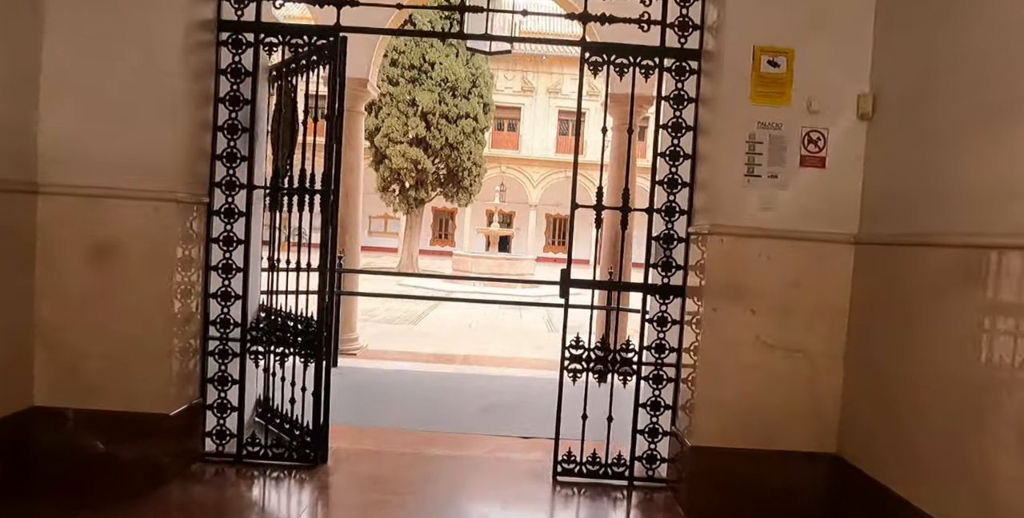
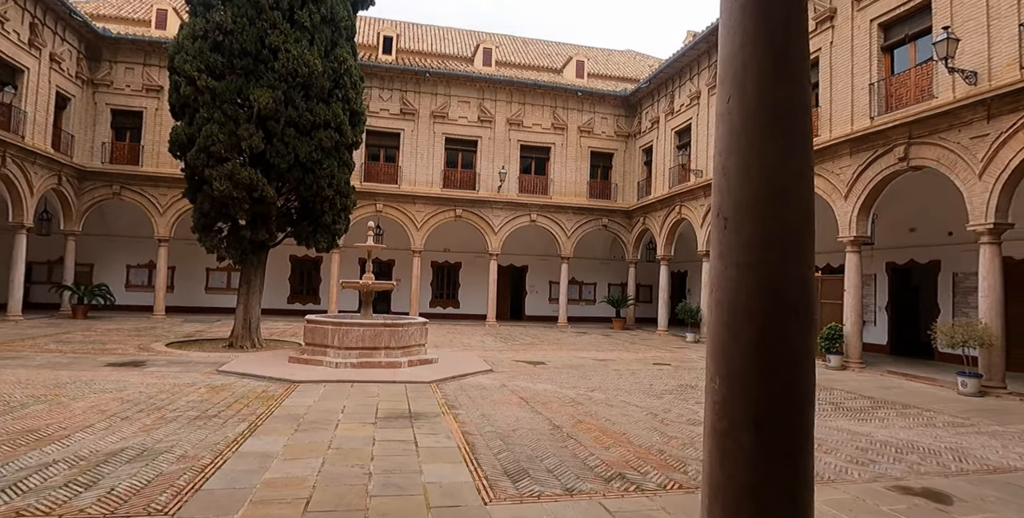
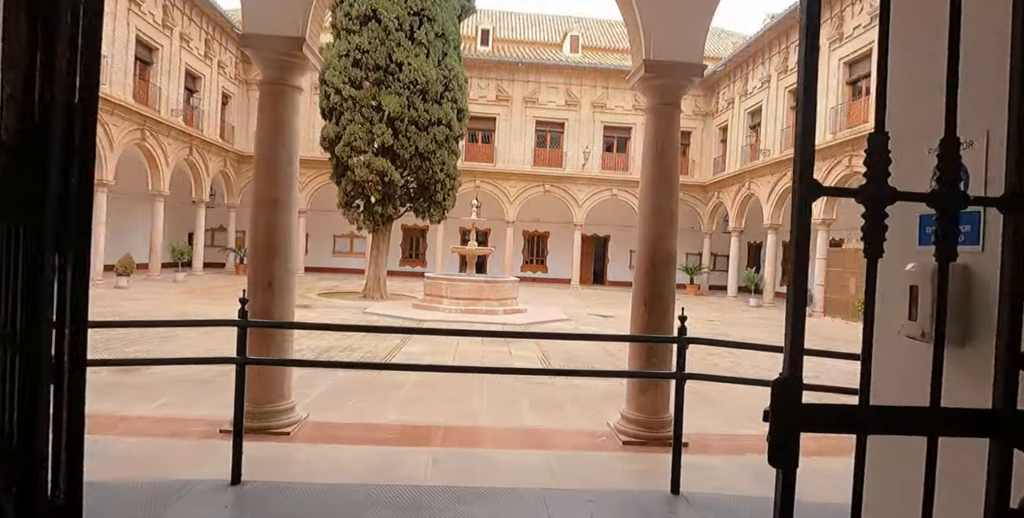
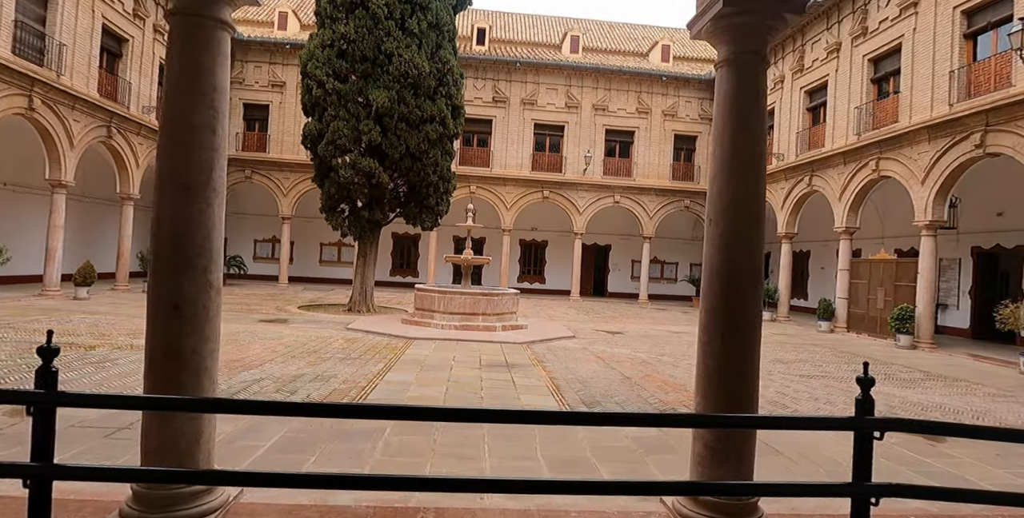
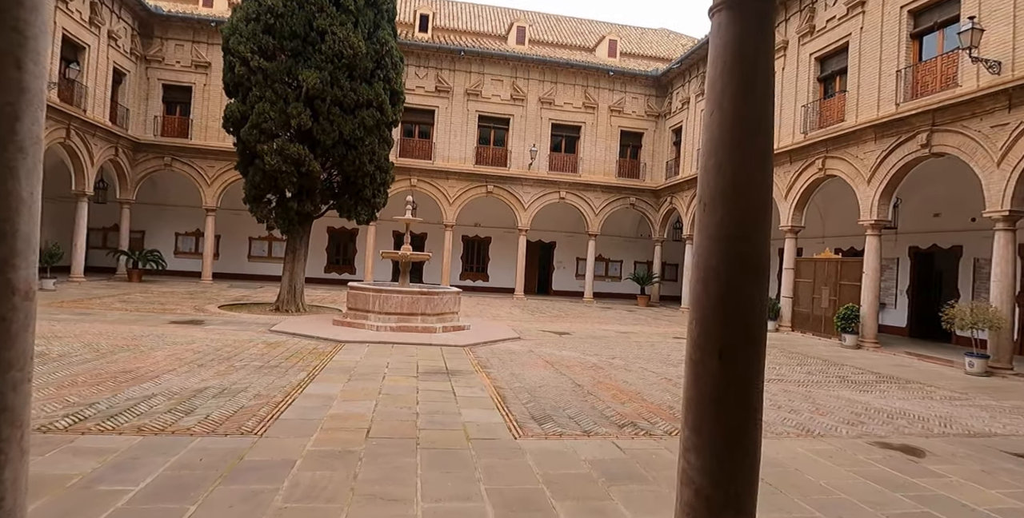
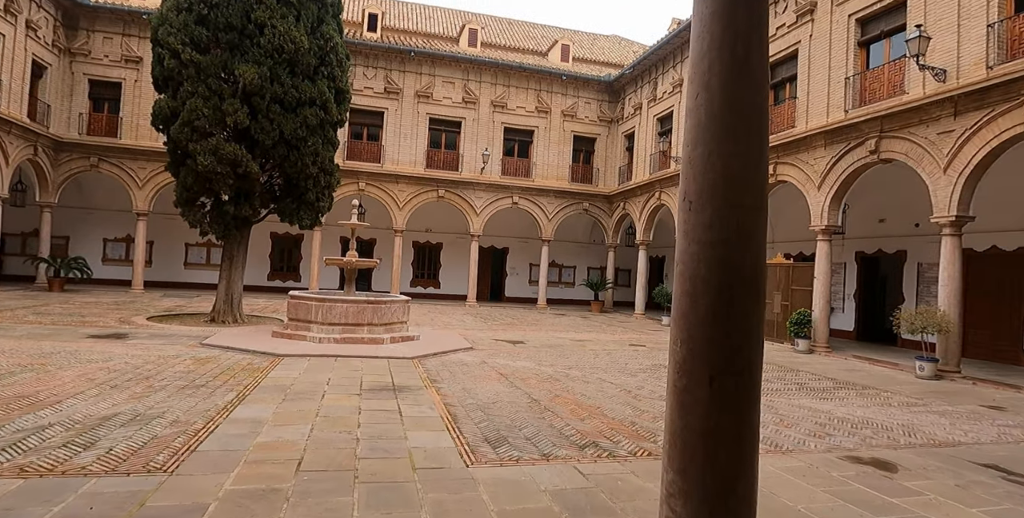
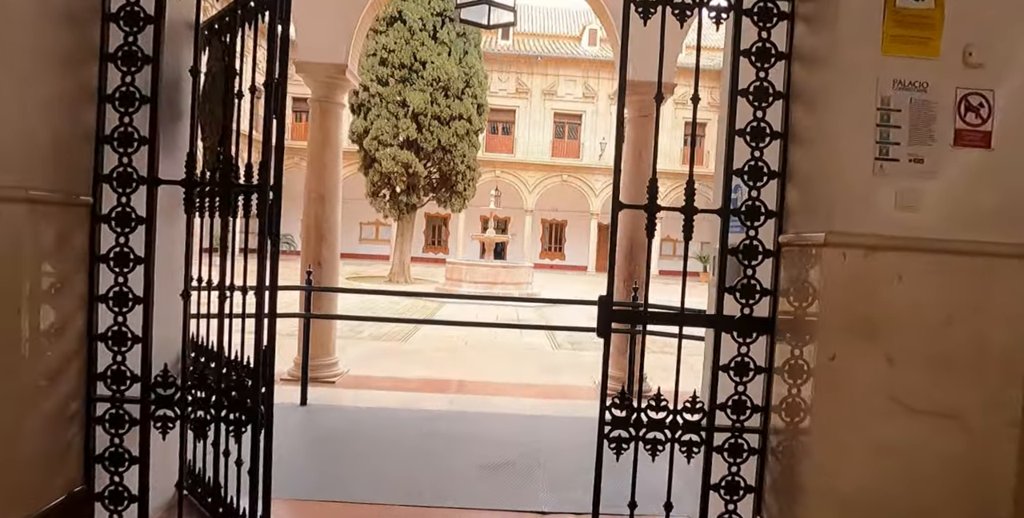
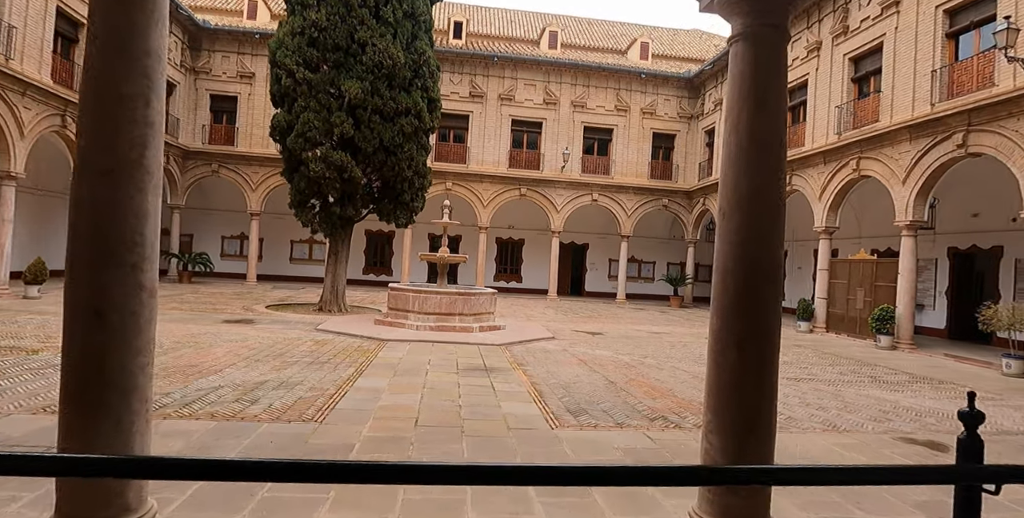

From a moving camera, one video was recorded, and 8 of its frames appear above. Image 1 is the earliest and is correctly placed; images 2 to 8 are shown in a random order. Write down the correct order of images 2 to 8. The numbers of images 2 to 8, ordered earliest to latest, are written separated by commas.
7, 3, 4, 8, 5, 6, 2
